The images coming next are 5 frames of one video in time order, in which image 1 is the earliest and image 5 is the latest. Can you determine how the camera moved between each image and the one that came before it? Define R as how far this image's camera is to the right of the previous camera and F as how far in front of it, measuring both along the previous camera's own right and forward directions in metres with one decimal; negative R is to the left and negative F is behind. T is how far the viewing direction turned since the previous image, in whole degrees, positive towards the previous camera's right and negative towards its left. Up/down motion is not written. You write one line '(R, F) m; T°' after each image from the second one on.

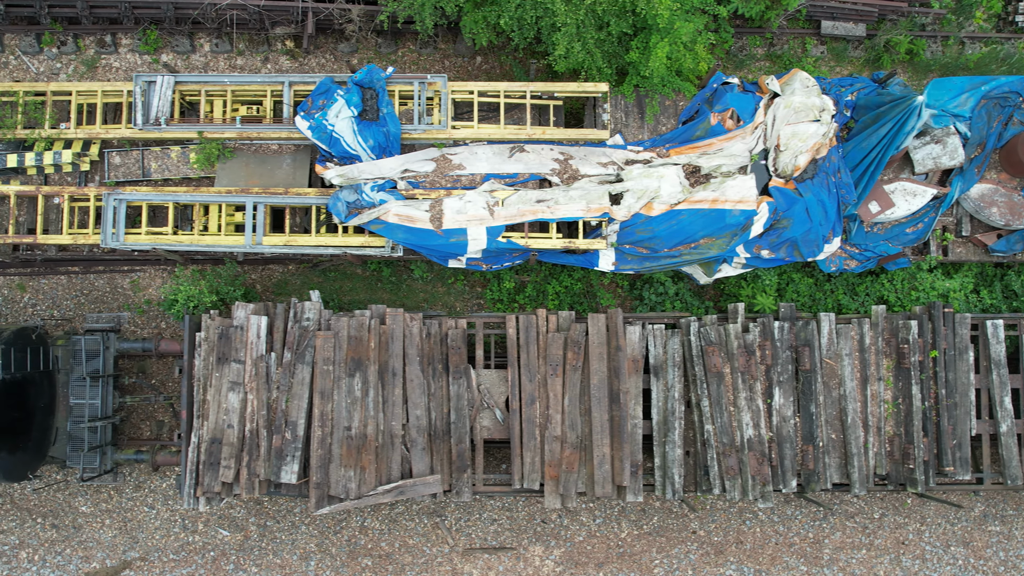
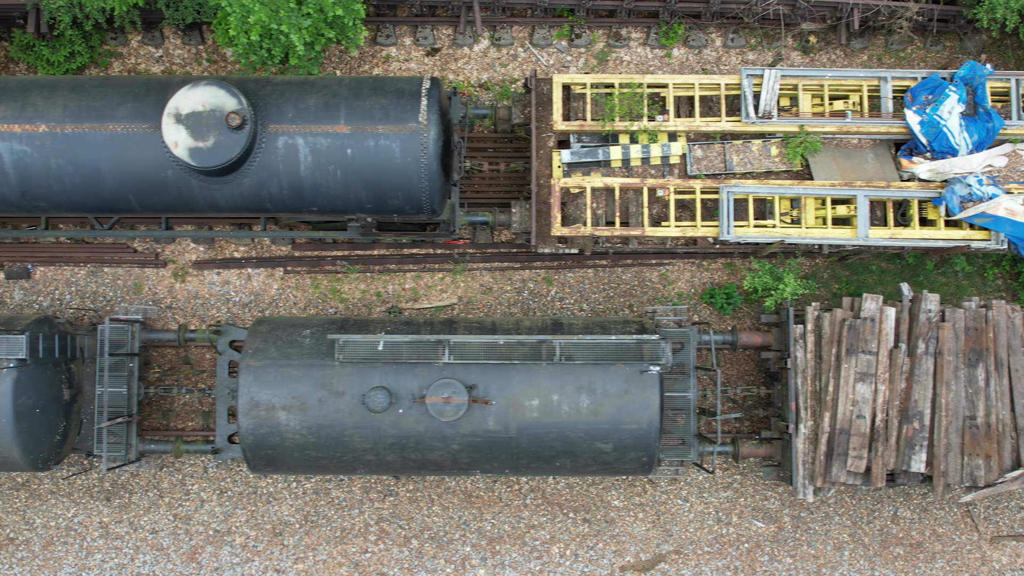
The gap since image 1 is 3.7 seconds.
(-8.3, +0.1) m; +2°
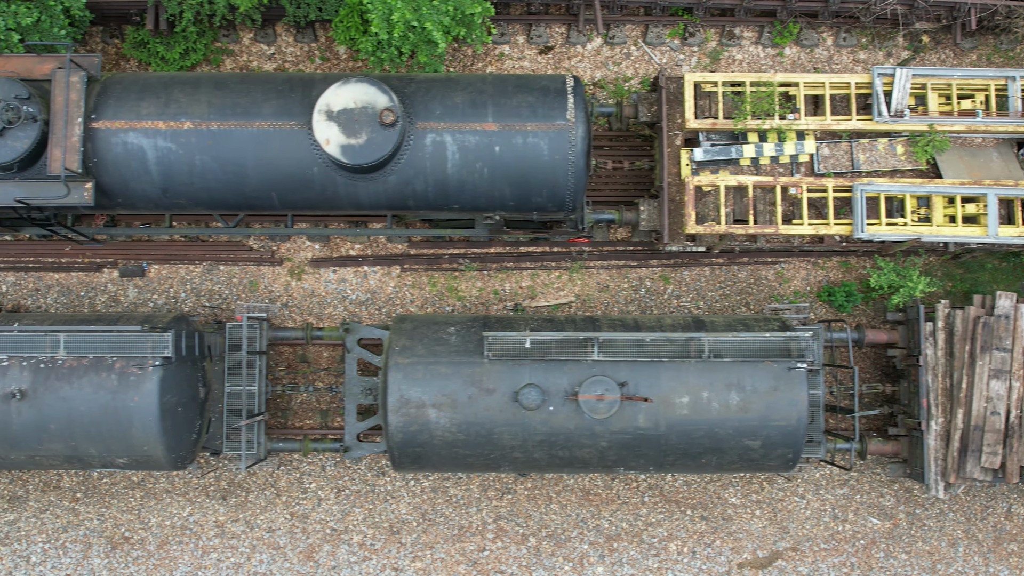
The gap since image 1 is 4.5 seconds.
(-1.8, 0.0) m; +1°
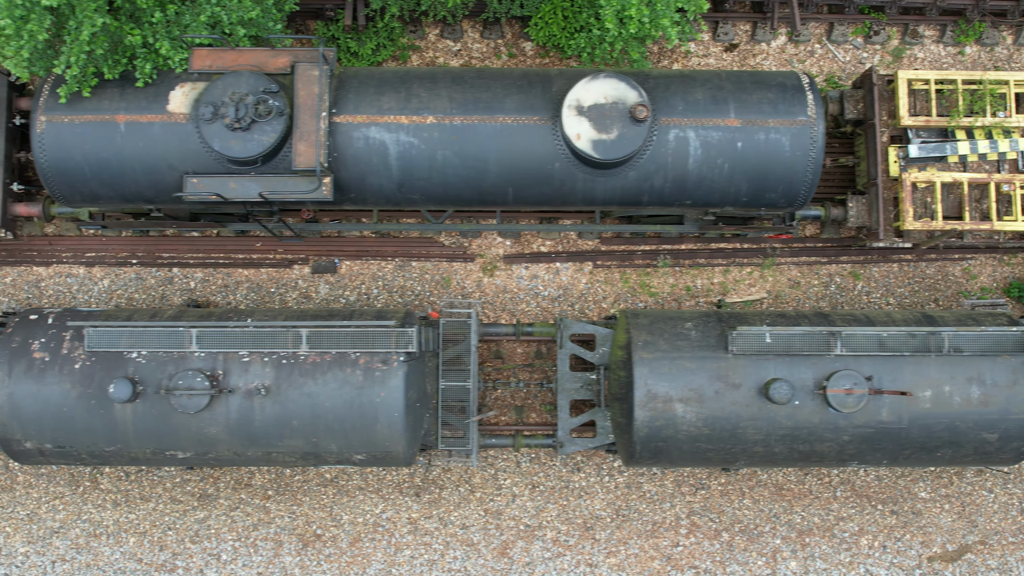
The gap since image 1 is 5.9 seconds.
(-3.0, 0.0) m; +1°
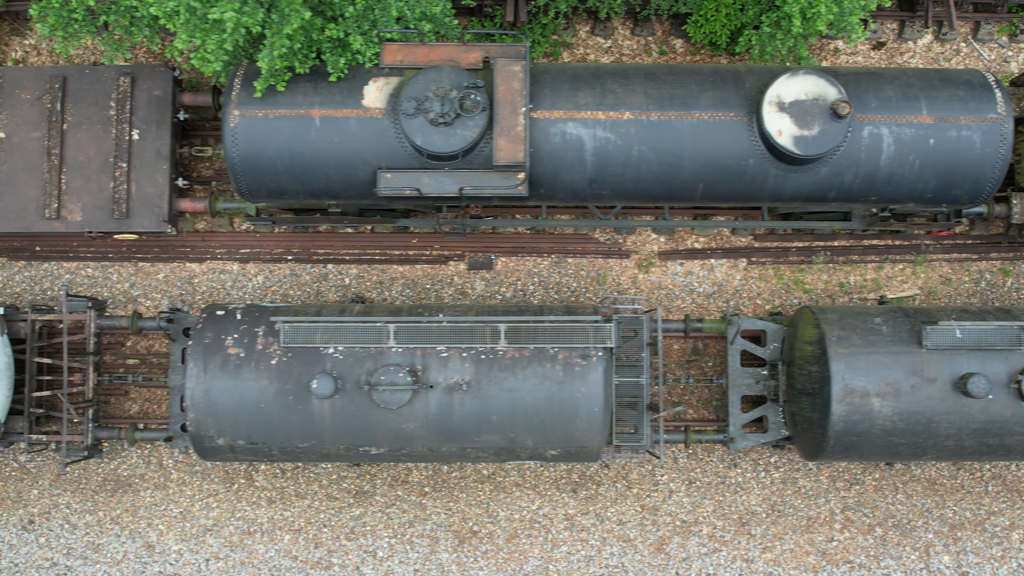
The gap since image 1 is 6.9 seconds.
(-2.4, 0.0) m; +1°
